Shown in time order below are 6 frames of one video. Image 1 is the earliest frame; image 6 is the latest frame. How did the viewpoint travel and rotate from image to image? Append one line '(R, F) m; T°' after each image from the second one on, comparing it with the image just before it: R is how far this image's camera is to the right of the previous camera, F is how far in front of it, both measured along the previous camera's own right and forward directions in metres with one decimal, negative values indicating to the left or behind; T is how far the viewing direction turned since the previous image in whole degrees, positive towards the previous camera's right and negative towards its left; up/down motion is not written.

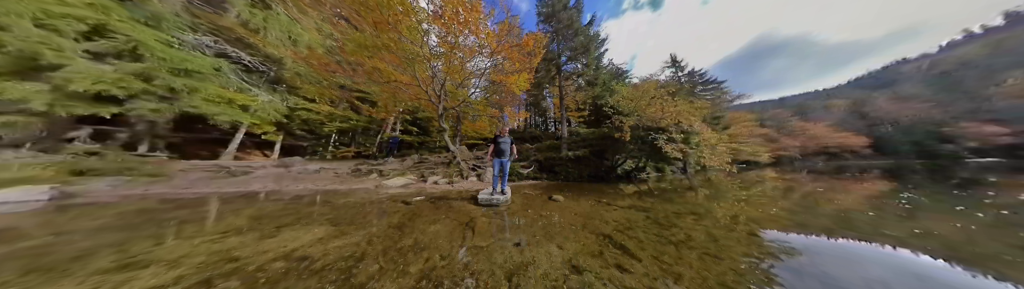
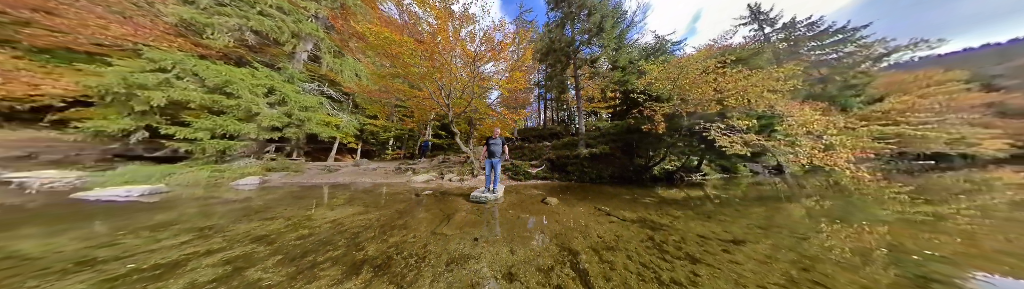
(+1.4, +0.1) m; -15°
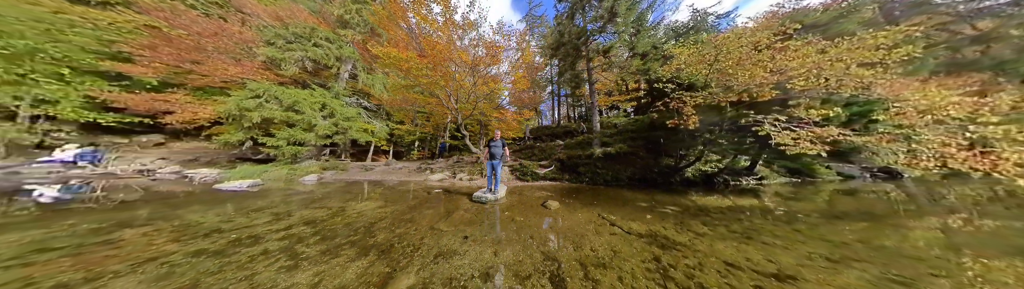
(+0.7, +0.1) m; -9°
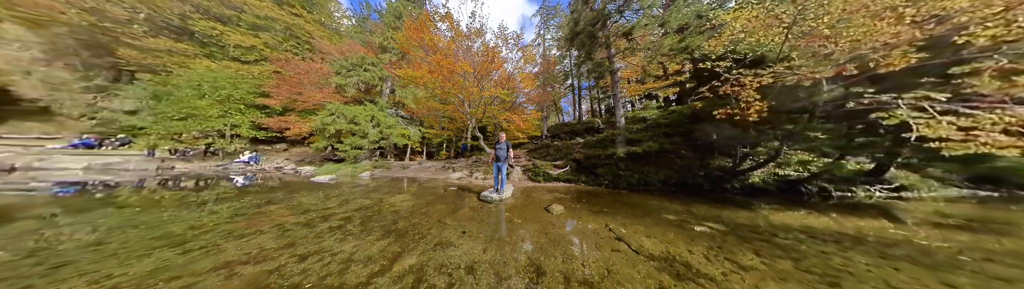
(+0.8, +0.1) m; -11°
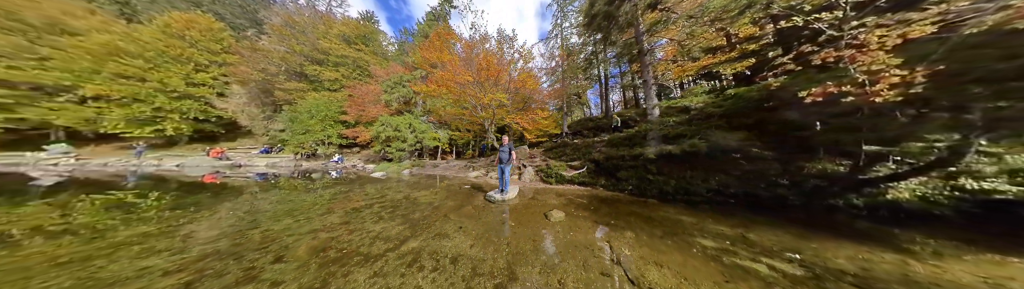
(+1.0, +0.1) m; -13°
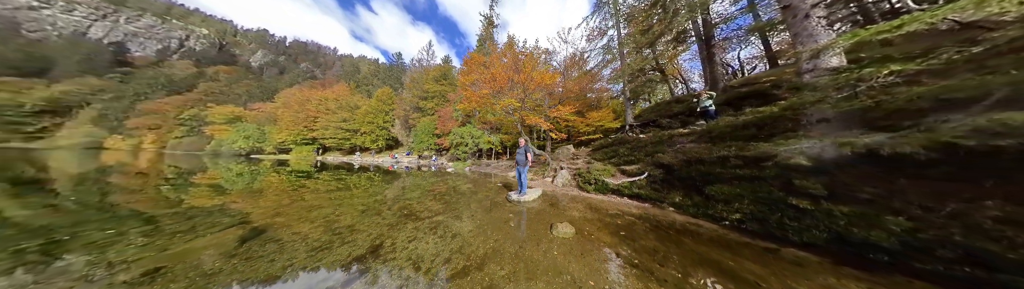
(+1.7, +0.6) m; -29°
